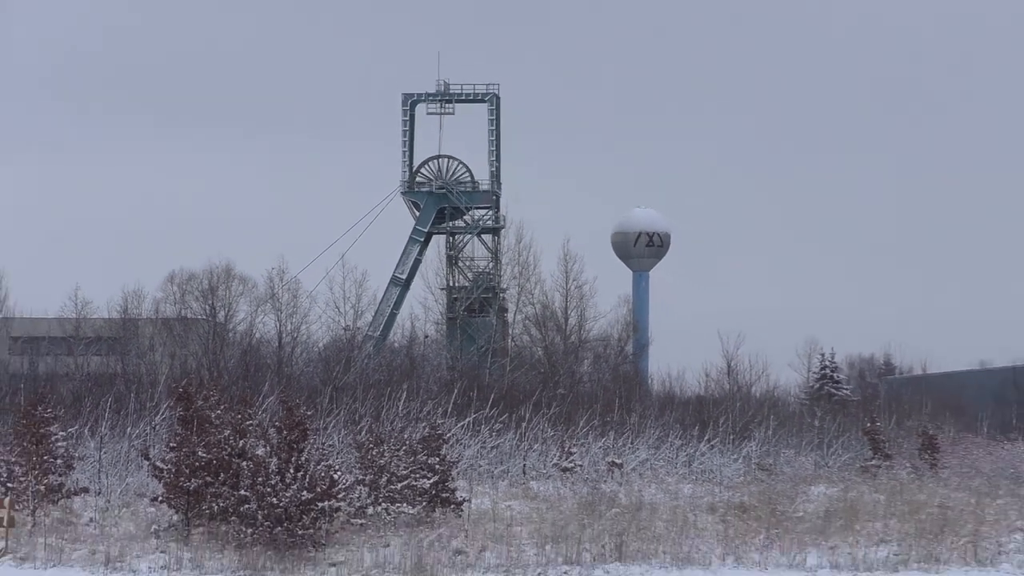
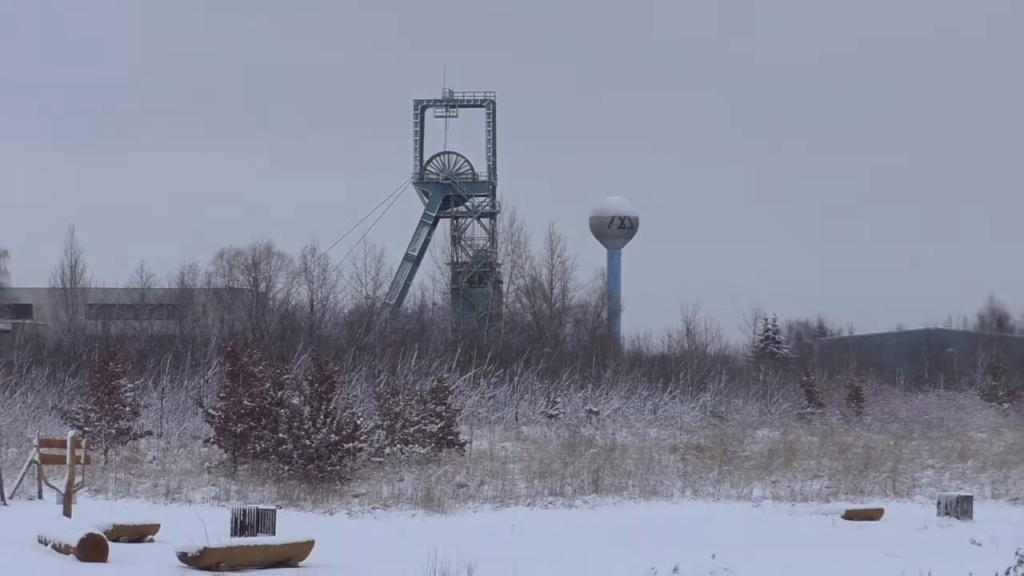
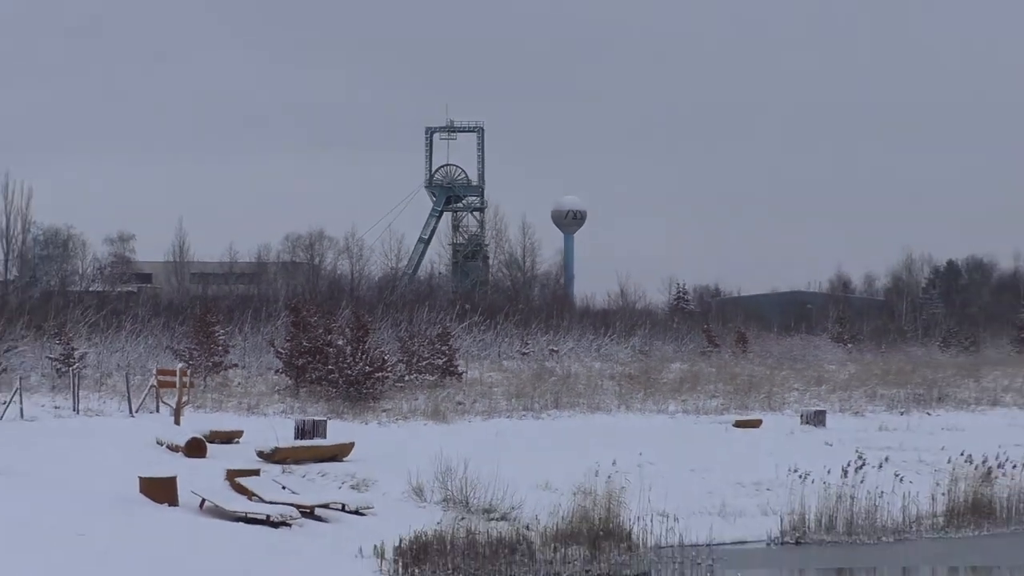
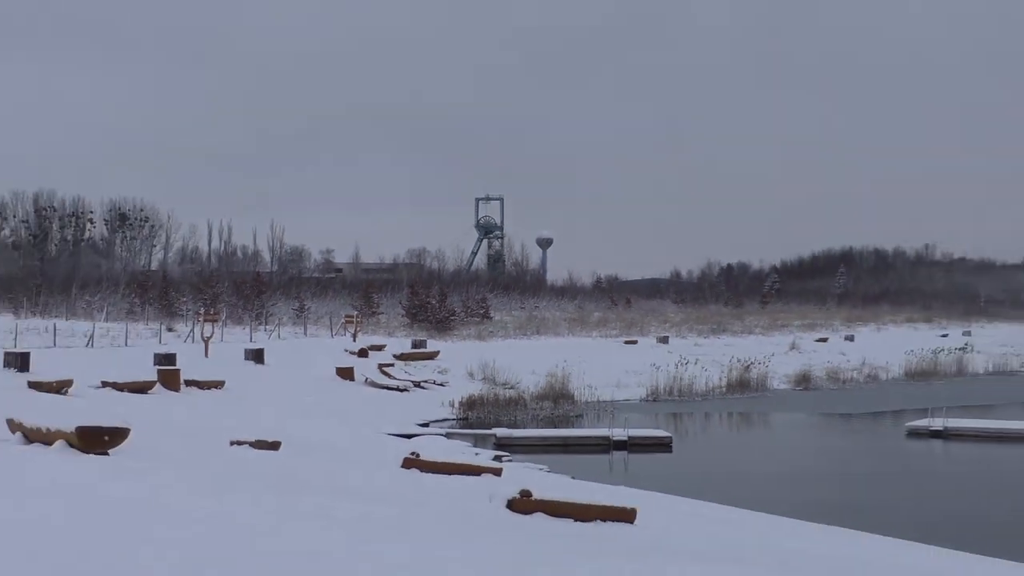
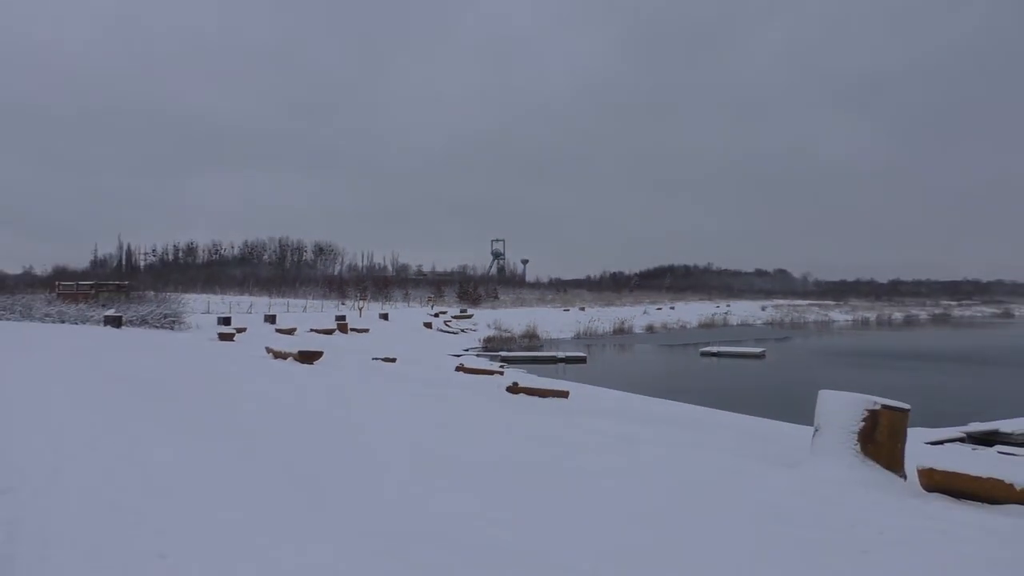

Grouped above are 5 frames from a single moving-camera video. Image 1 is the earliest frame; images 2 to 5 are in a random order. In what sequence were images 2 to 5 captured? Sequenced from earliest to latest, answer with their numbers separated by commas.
2, 3, 4, 5
